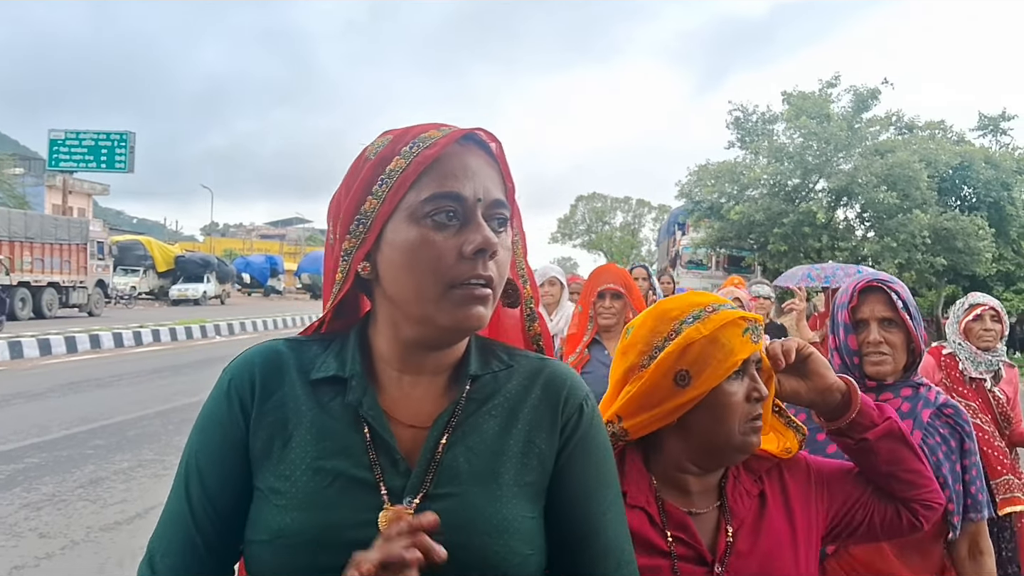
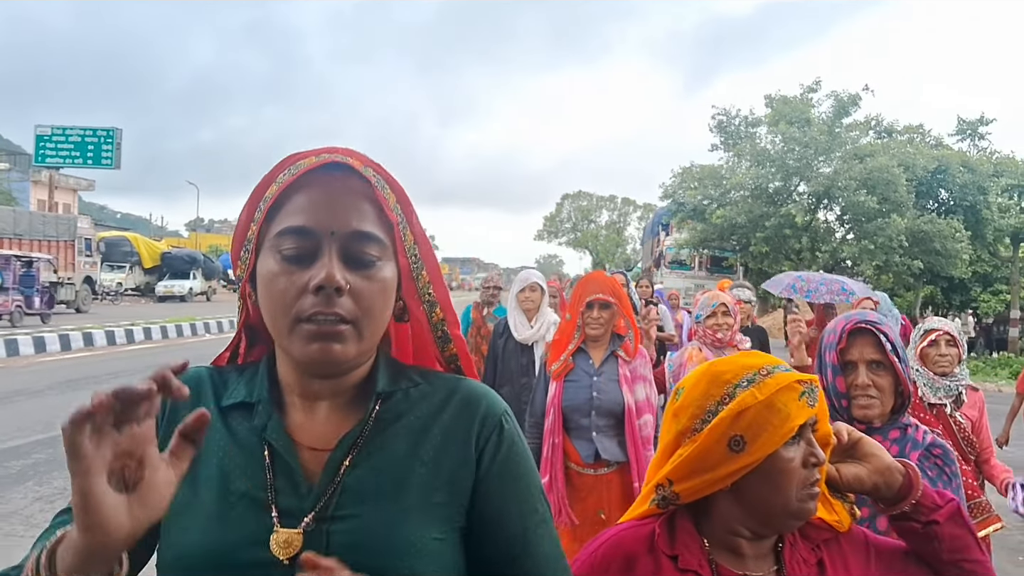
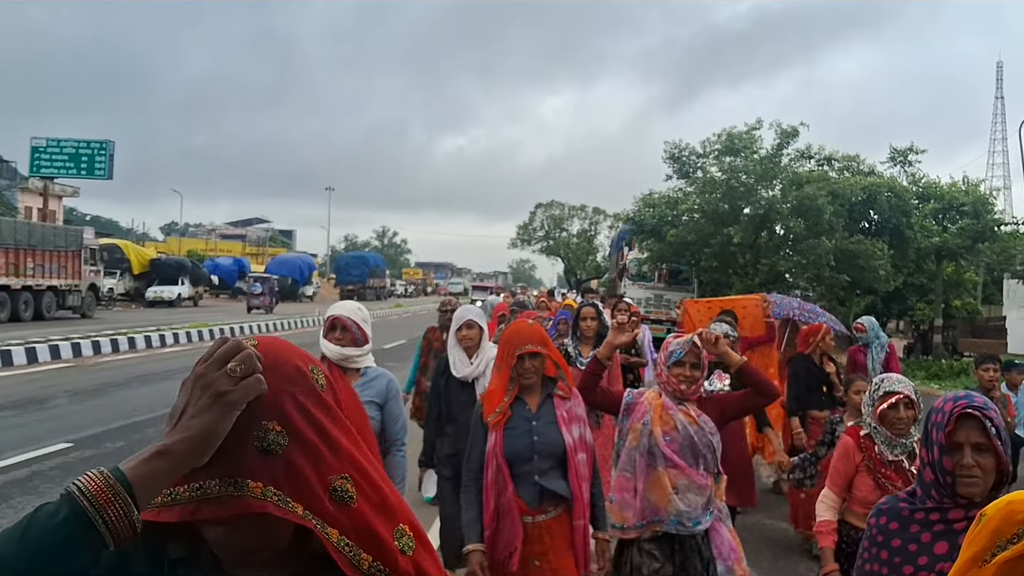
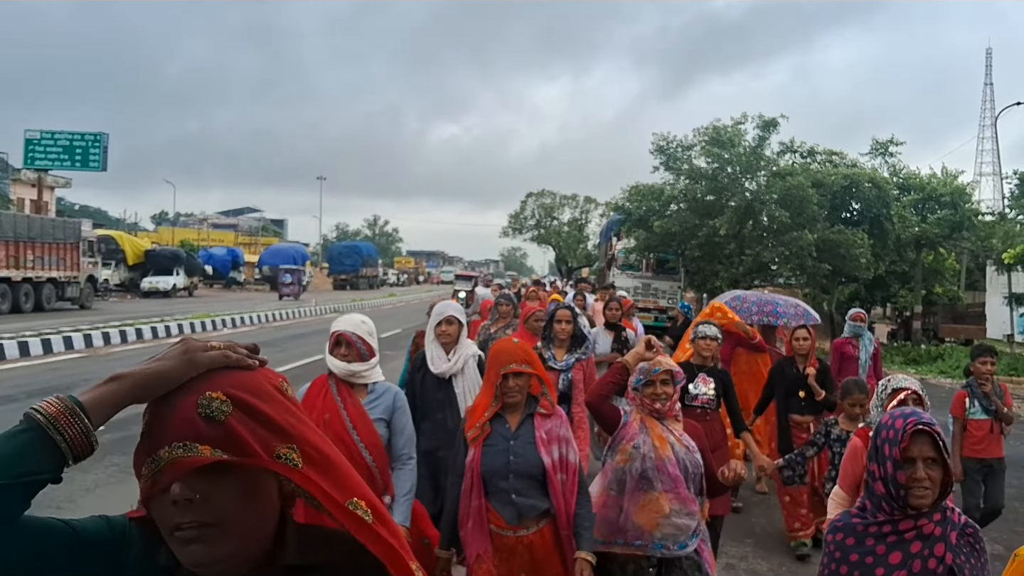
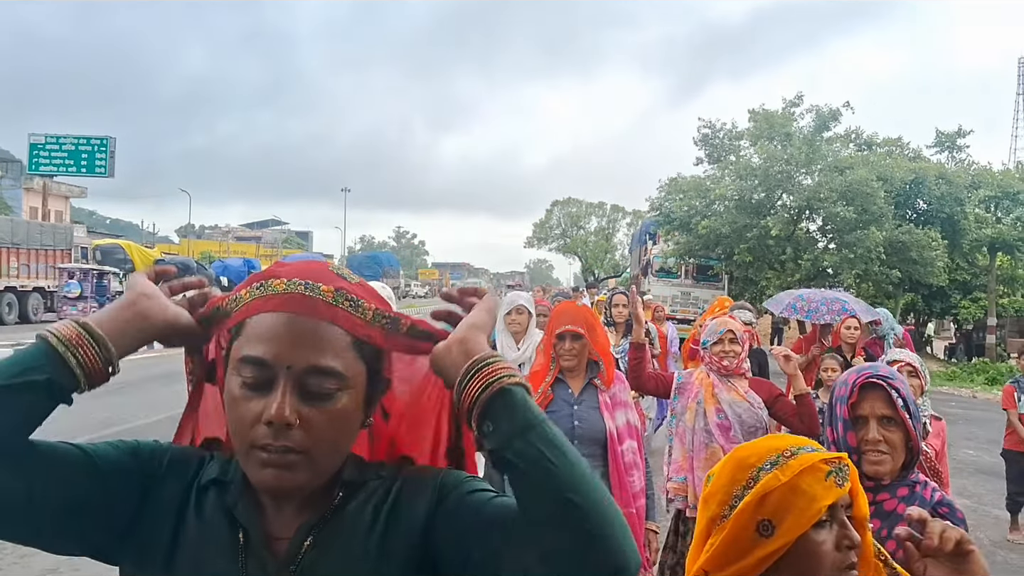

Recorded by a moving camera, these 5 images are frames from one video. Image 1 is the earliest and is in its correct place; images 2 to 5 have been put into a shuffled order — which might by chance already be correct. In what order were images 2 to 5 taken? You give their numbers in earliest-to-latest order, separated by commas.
2, 5, 3, 4
